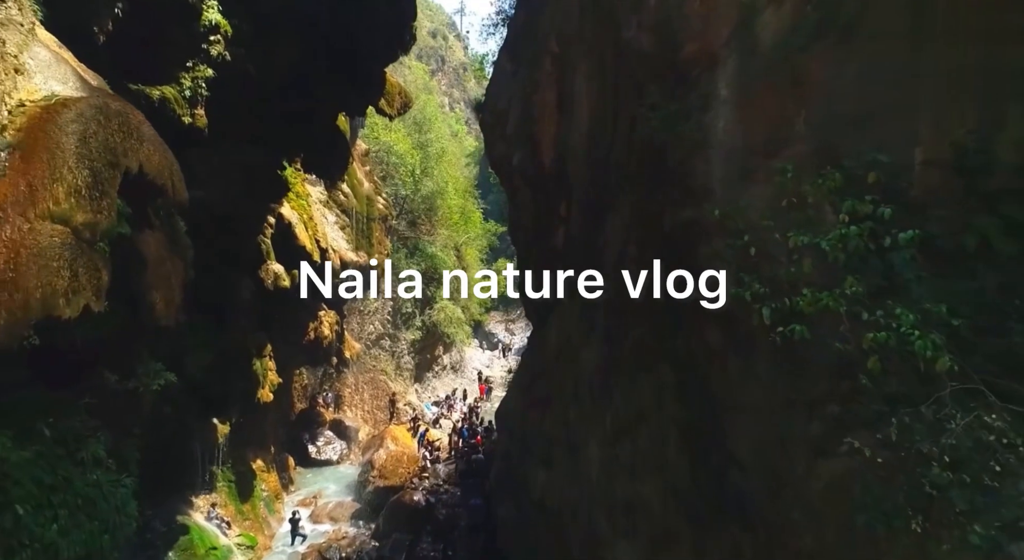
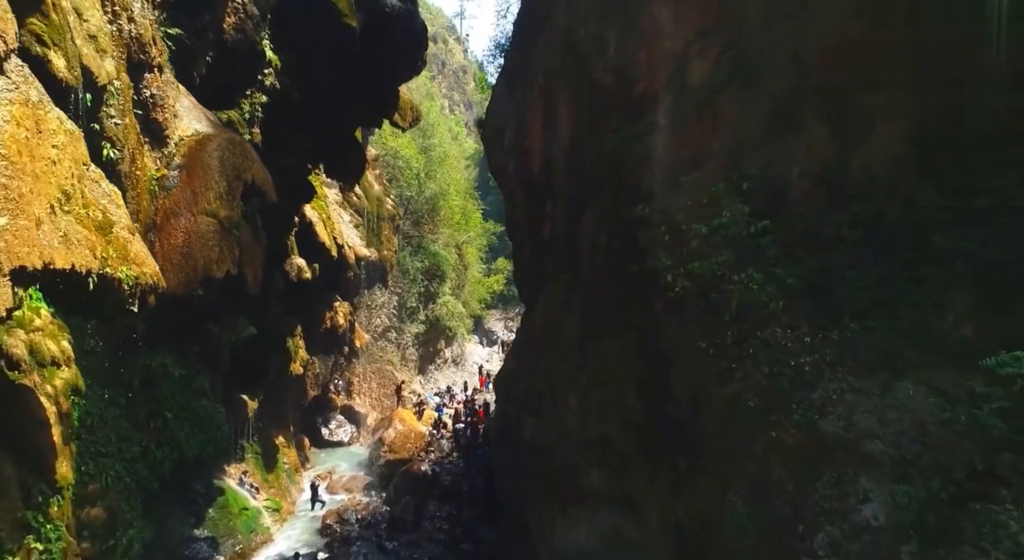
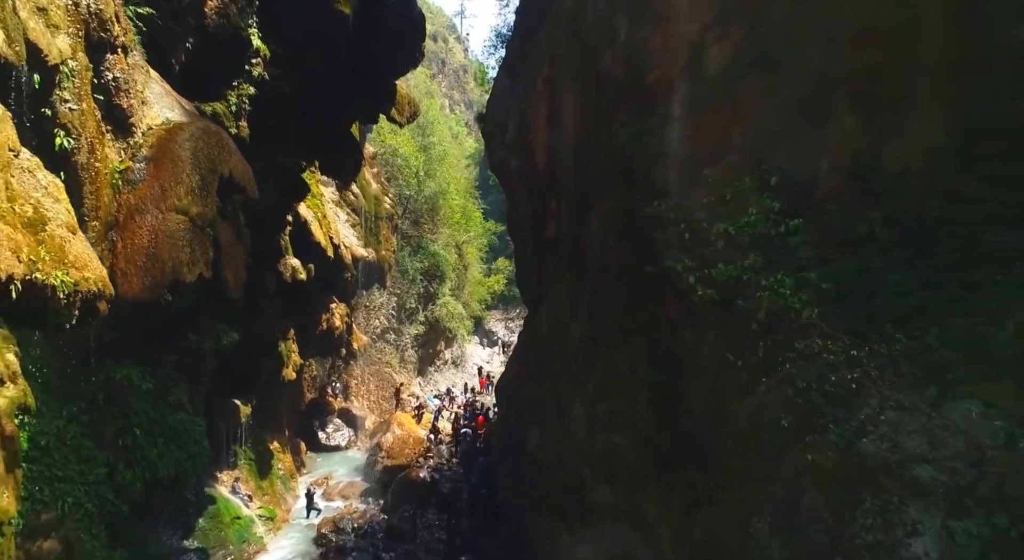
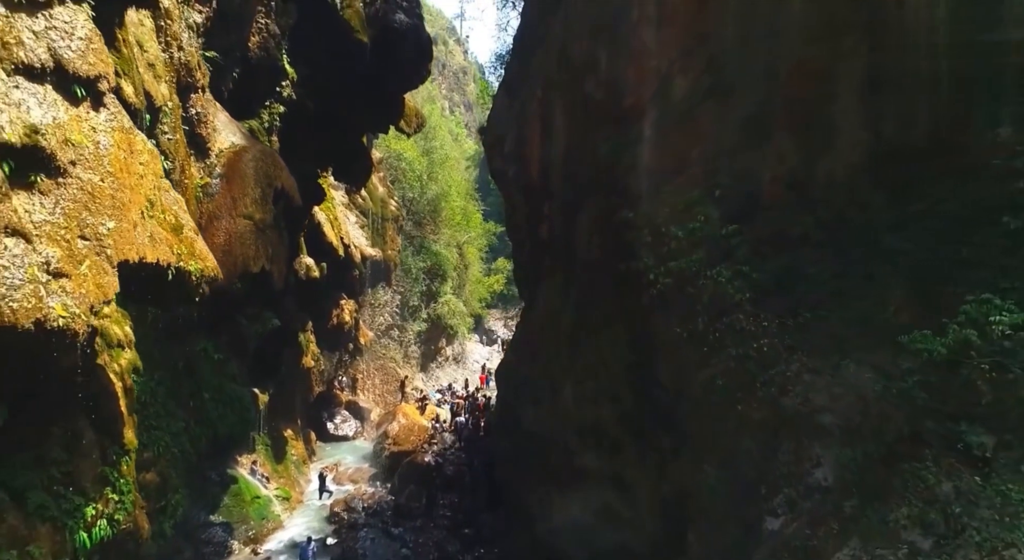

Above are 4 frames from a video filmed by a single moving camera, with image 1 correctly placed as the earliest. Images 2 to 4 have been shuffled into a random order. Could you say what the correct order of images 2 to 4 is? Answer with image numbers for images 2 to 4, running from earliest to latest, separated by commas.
3, 2, 4
